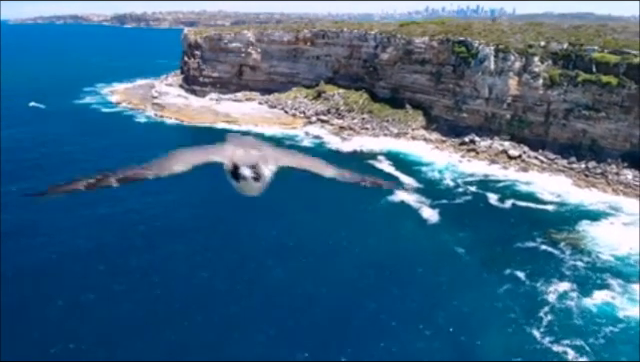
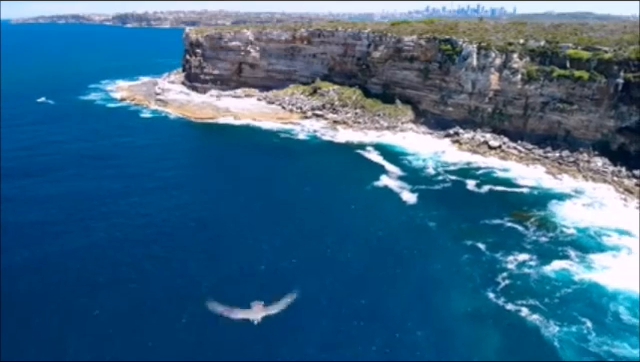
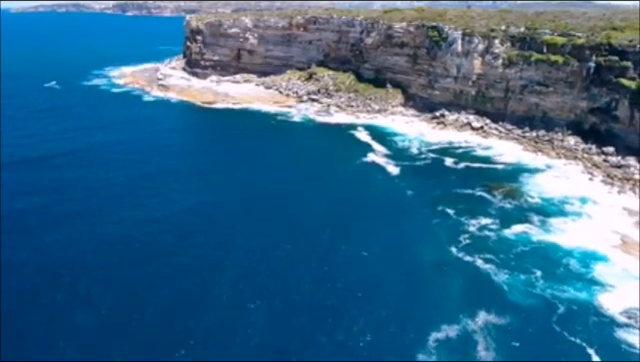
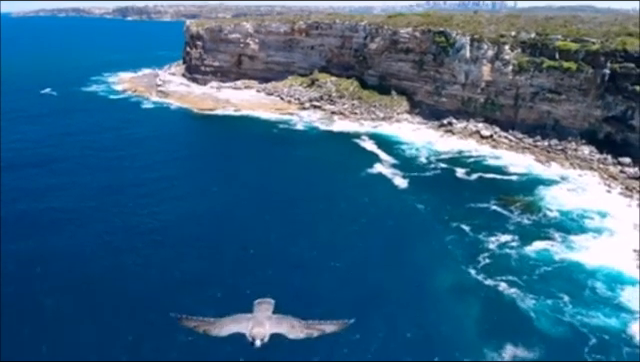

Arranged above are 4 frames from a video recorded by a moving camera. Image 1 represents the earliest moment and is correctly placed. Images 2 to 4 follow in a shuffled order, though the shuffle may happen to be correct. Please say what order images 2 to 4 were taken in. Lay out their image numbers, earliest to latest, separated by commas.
2, 4, 3
